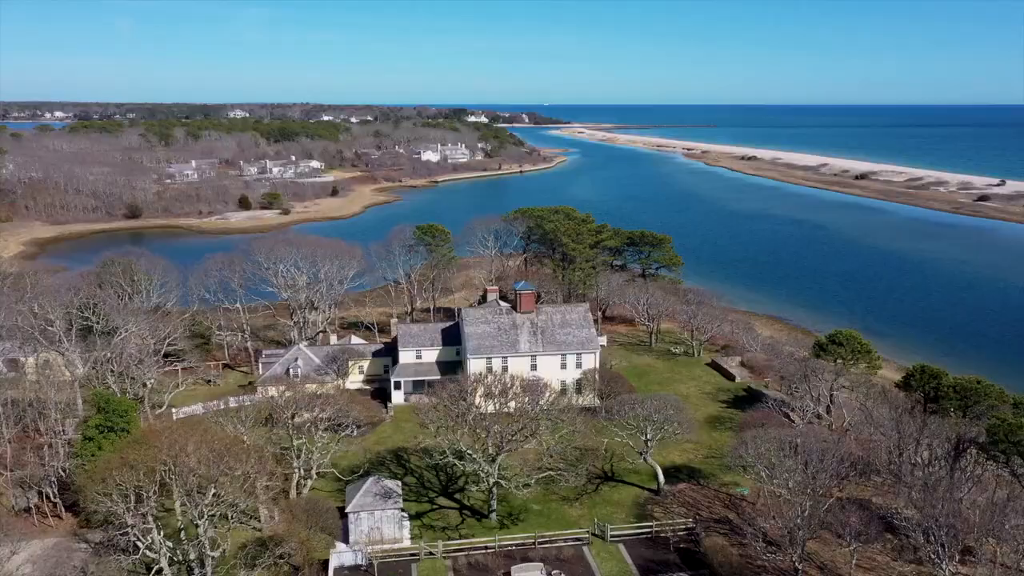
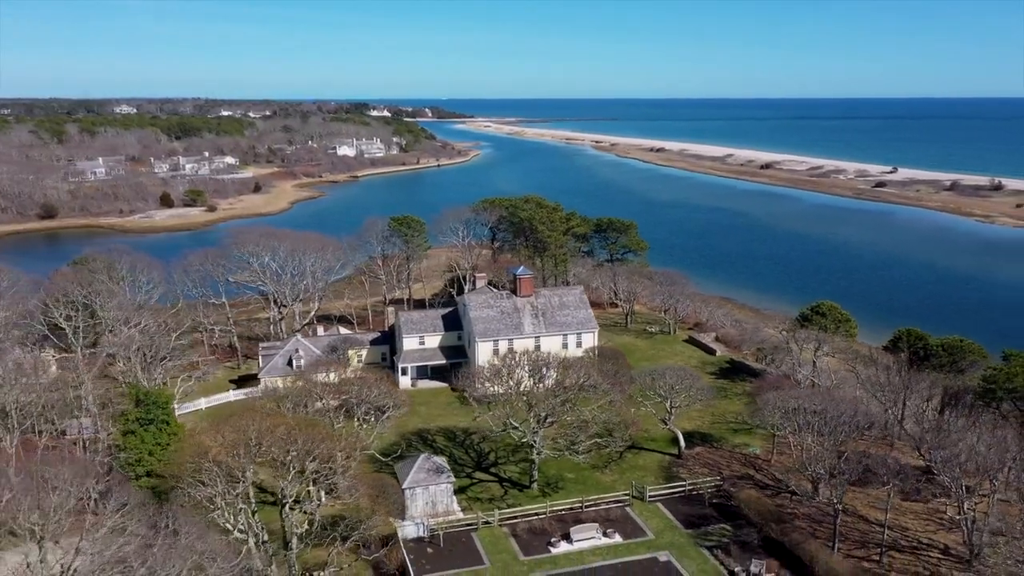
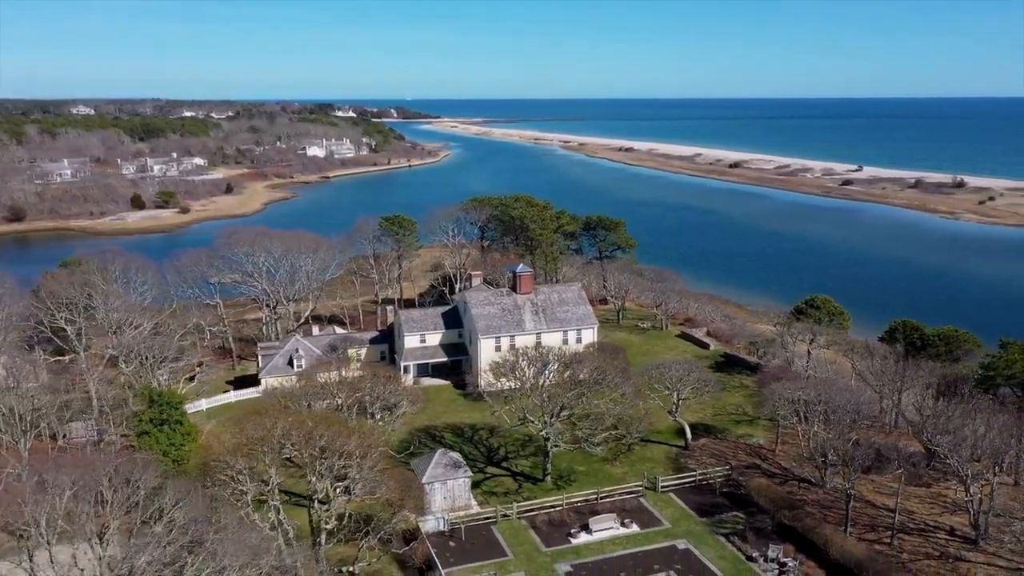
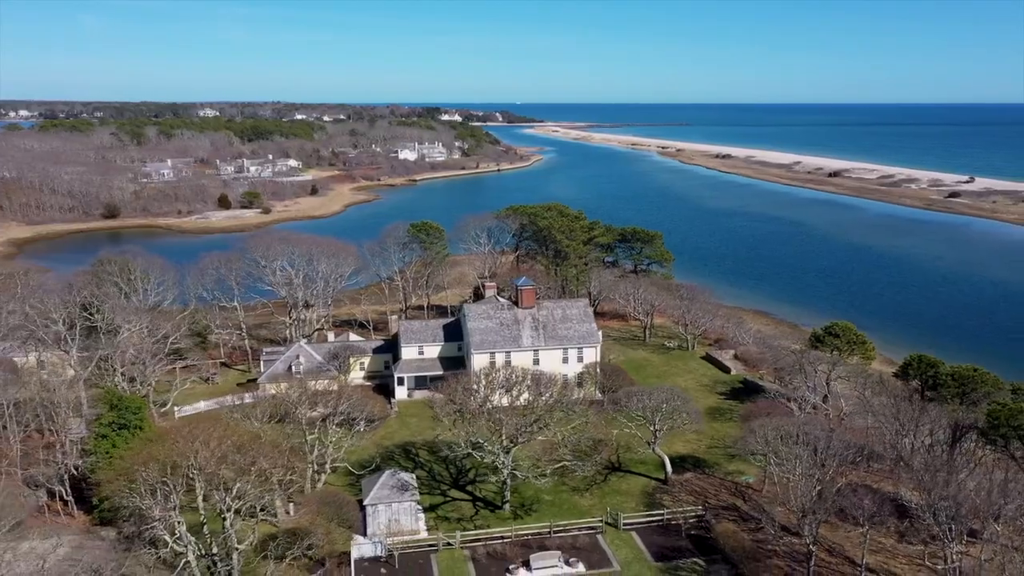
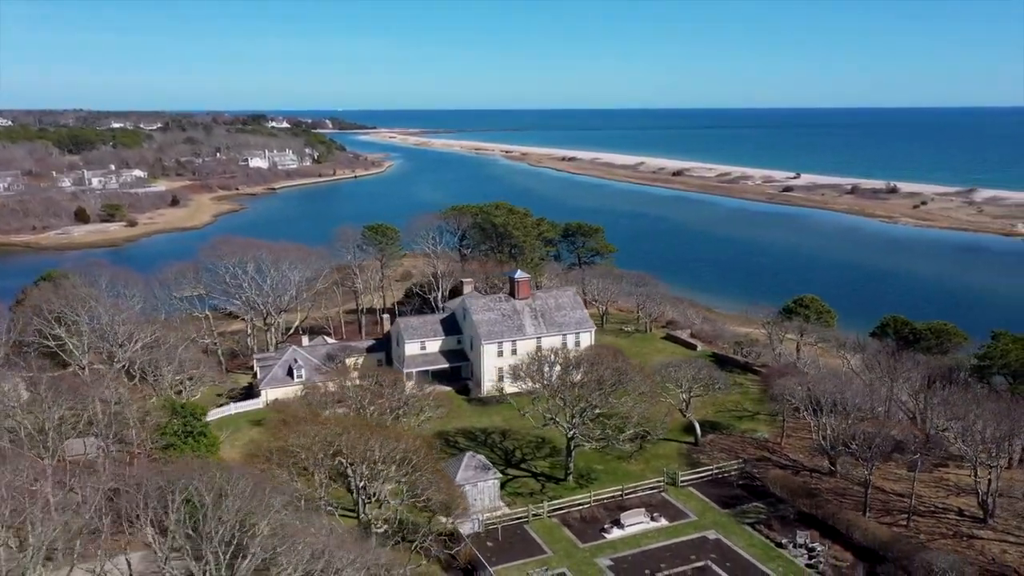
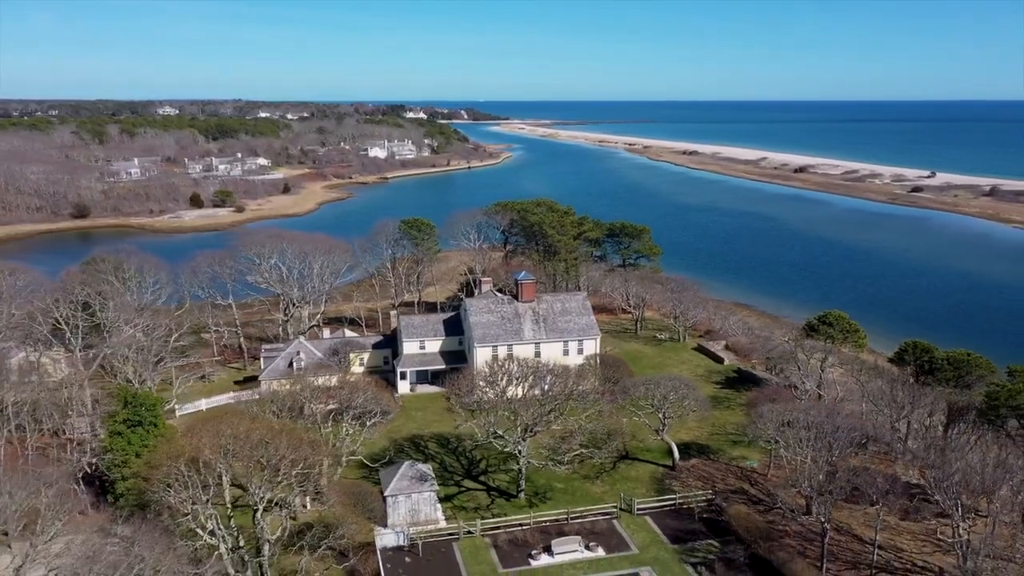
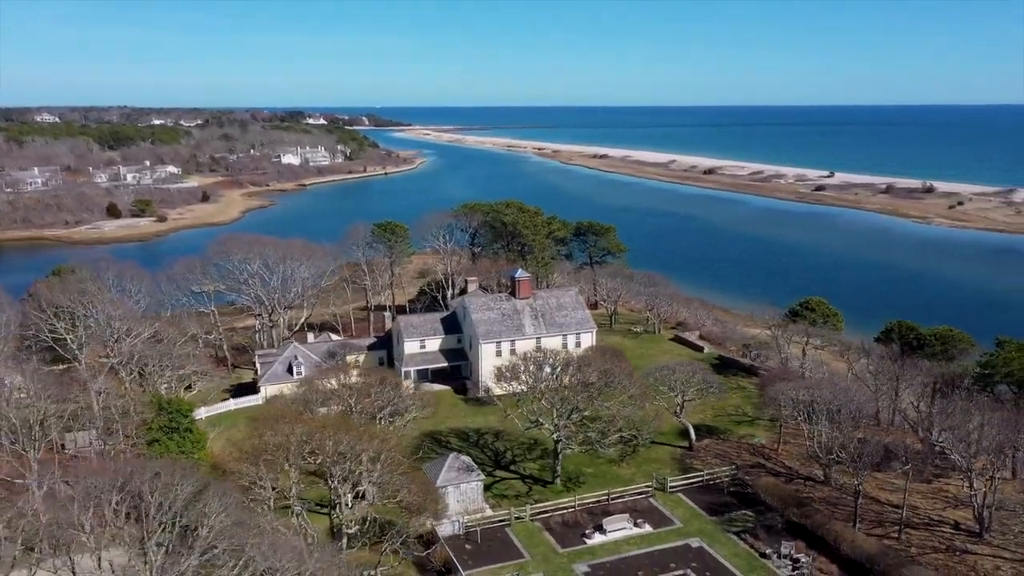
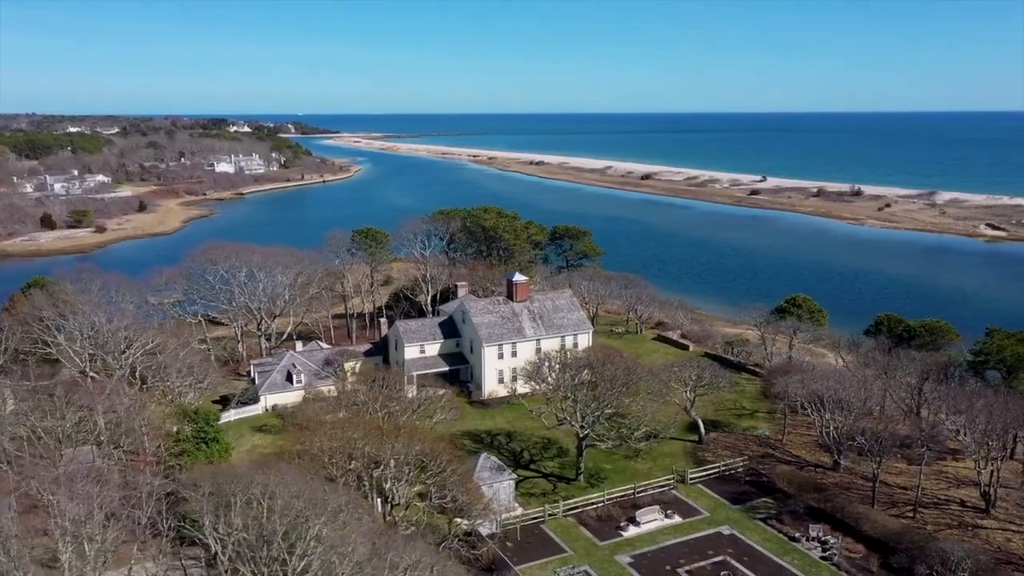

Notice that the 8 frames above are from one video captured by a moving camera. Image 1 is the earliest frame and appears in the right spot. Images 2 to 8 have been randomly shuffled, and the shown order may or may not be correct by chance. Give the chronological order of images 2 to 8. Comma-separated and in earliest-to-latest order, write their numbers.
4, 6, 2, 3, 7, 5, 8
